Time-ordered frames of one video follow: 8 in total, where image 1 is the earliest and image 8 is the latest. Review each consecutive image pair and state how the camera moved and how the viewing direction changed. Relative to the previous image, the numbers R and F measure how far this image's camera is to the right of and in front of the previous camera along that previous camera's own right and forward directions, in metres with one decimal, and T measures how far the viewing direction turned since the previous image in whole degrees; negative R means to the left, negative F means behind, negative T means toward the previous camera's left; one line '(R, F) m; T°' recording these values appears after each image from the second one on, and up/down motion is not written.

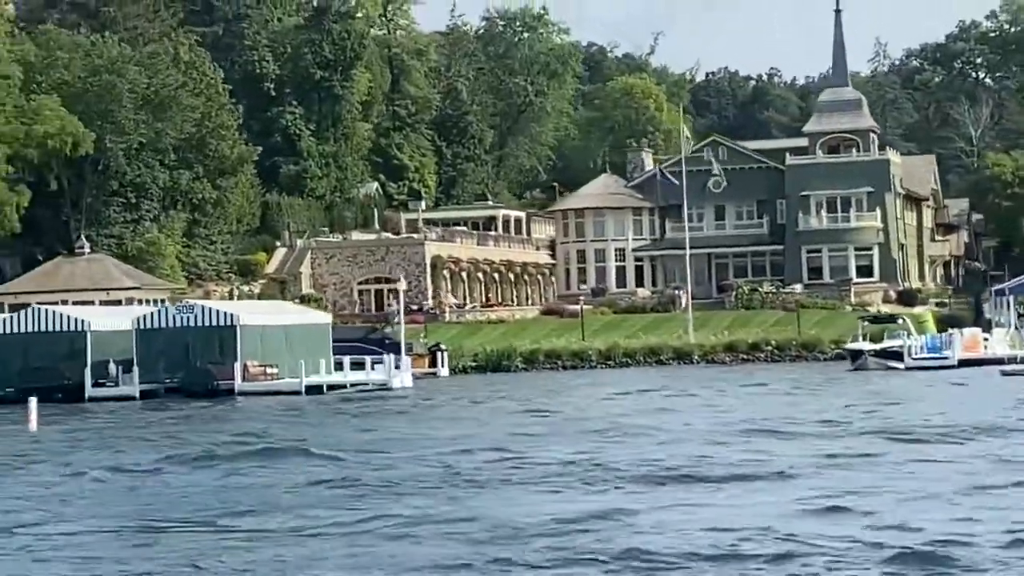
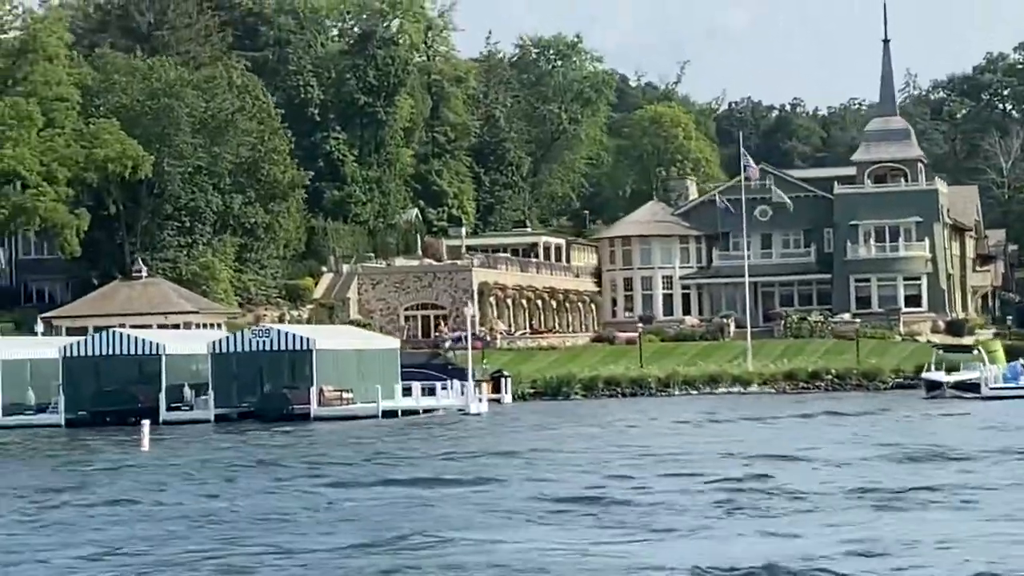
(-1.9, +0.1) m; 0°
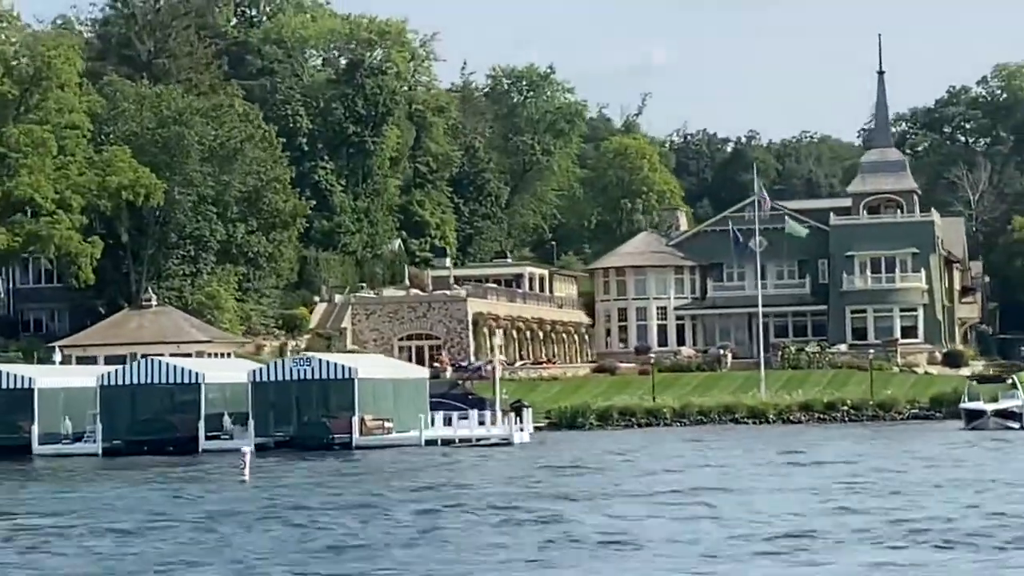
(-3.1, +0.2) m; +2°
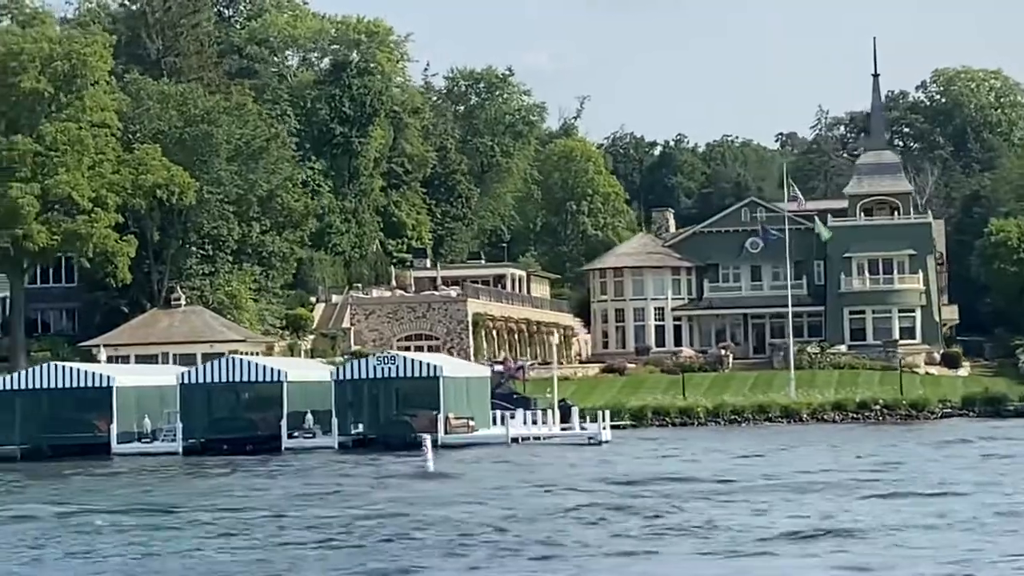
(-5.4, -0.1) m; +3°
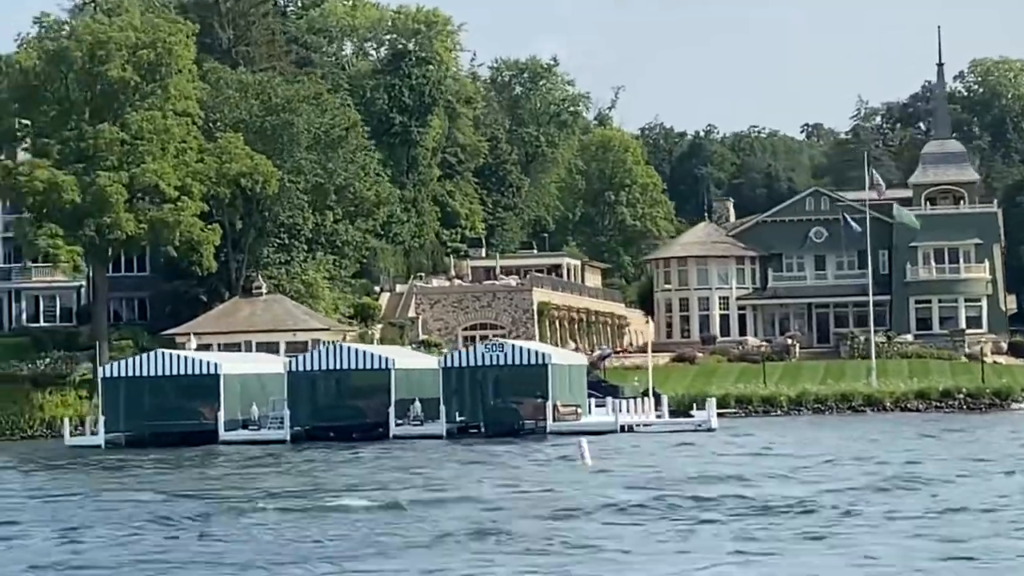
(-2.7, -0.1) m; 0°
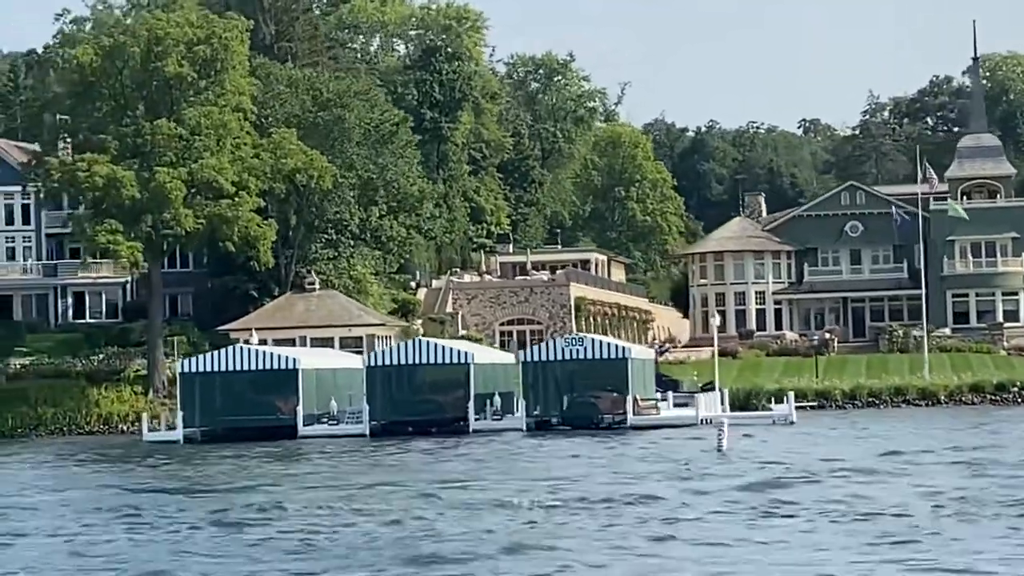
(-2.7, -0.1) m; 0°
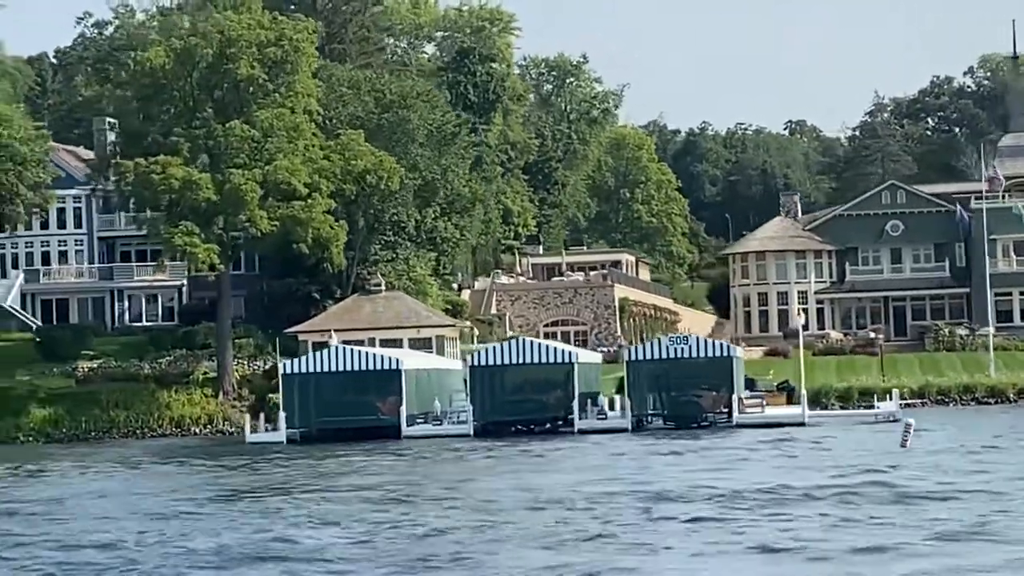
(-3.8, 0.0) m; +1°
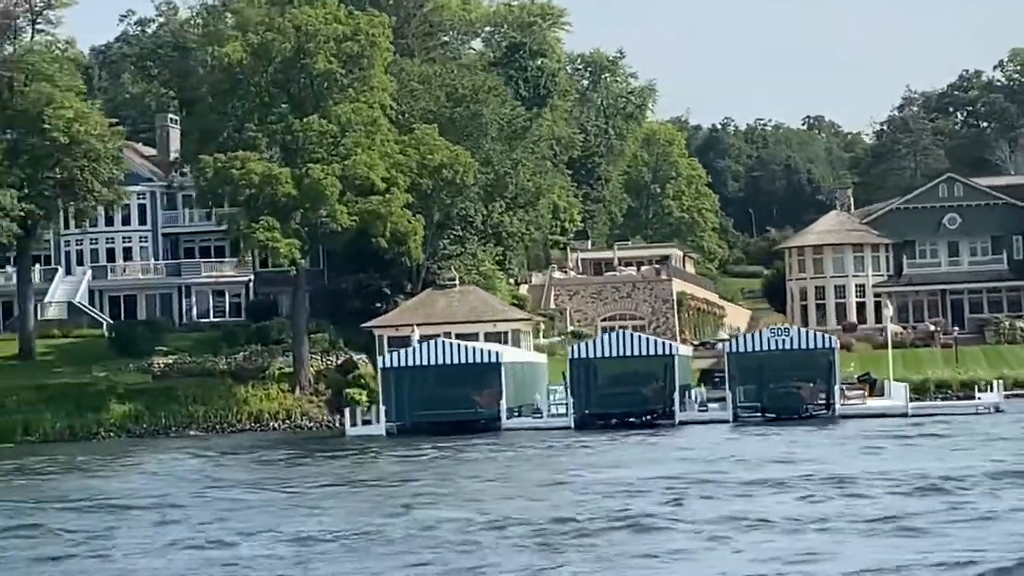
(-2.7, 0.0) m; 0°
